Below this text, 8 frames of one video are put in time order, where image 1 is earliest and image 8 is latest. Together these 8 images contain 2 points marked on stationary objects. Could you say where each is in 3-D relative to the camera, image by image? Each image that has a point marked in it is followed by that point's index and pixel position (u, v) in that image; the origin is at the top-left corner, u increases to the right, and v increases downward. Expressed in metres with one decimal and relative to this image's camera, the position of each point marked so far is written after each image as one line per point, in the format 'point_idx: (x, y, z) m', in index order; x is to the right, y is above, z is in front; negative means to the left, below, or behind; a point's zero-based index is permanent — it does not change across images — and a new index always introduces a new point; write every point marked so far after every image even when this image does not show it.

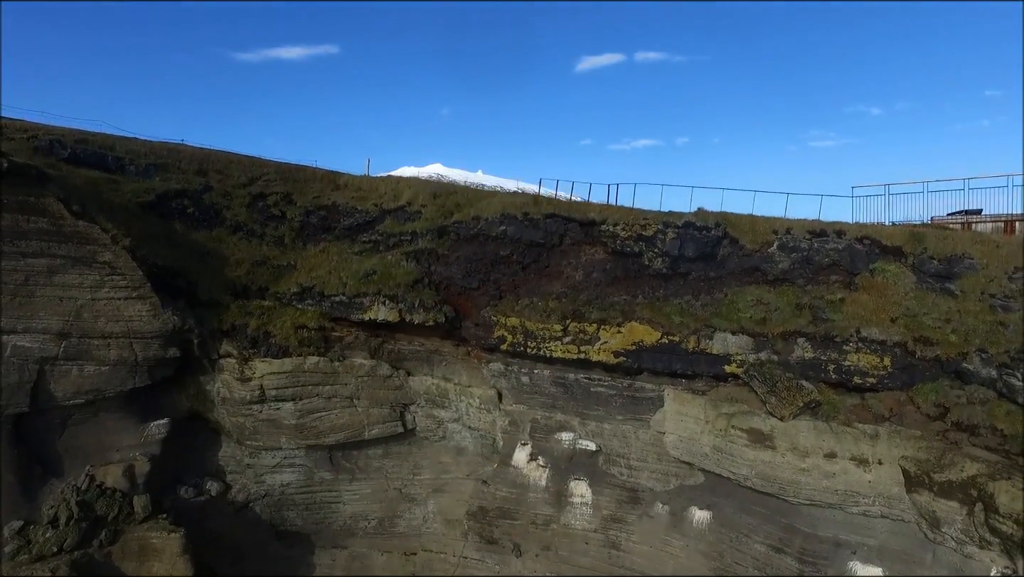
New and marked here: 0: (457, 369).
0: (-1.2, -1.8, +12.9) m
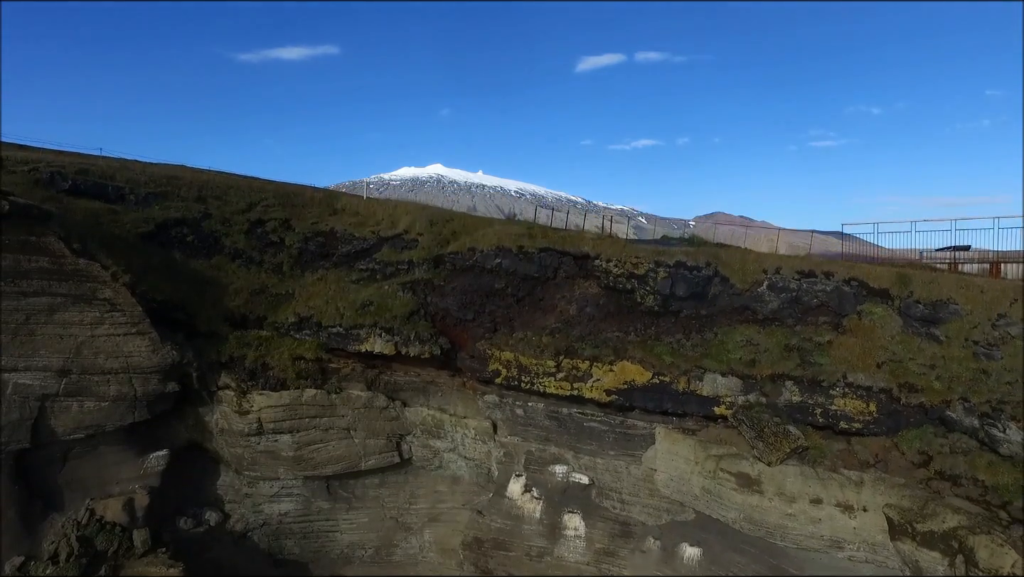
0: (-1.4, -2.5, +13.0) m
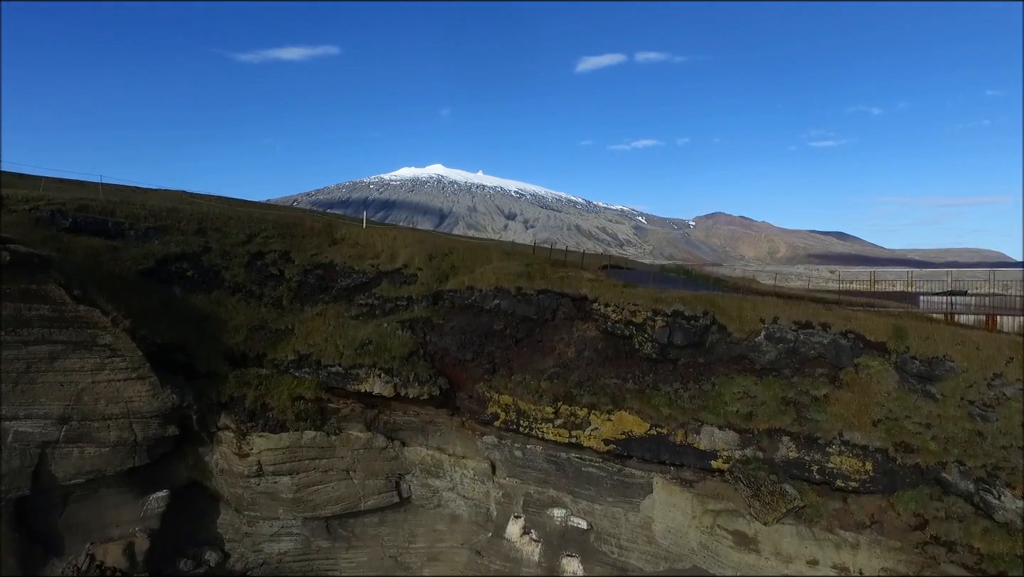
0: (-1.4, -3.5, +13.1) m
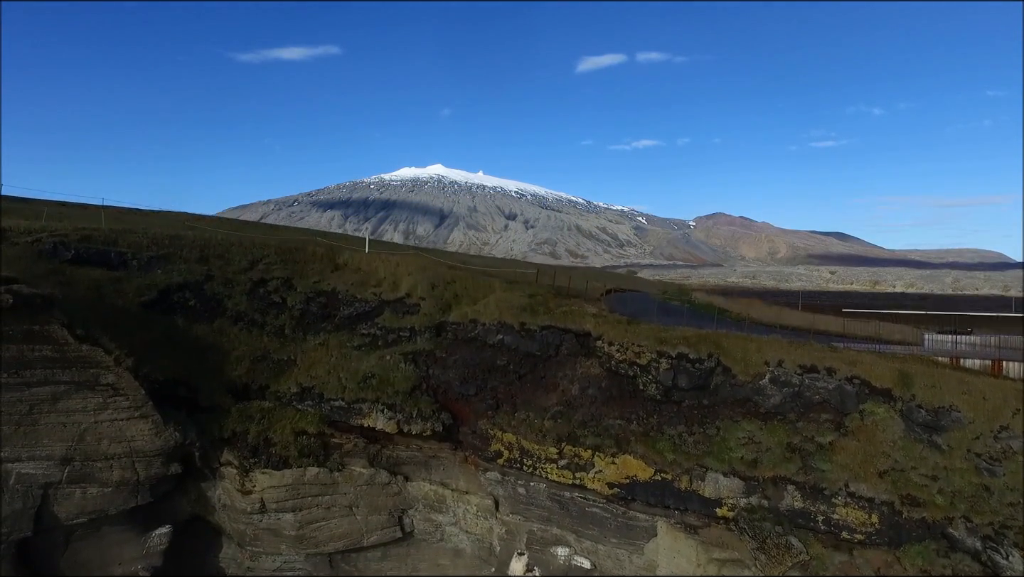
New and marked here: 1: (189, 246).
0: (-1.3, -4.3, +13.0) m
1: (-9.2, +1.2, +16.1) m
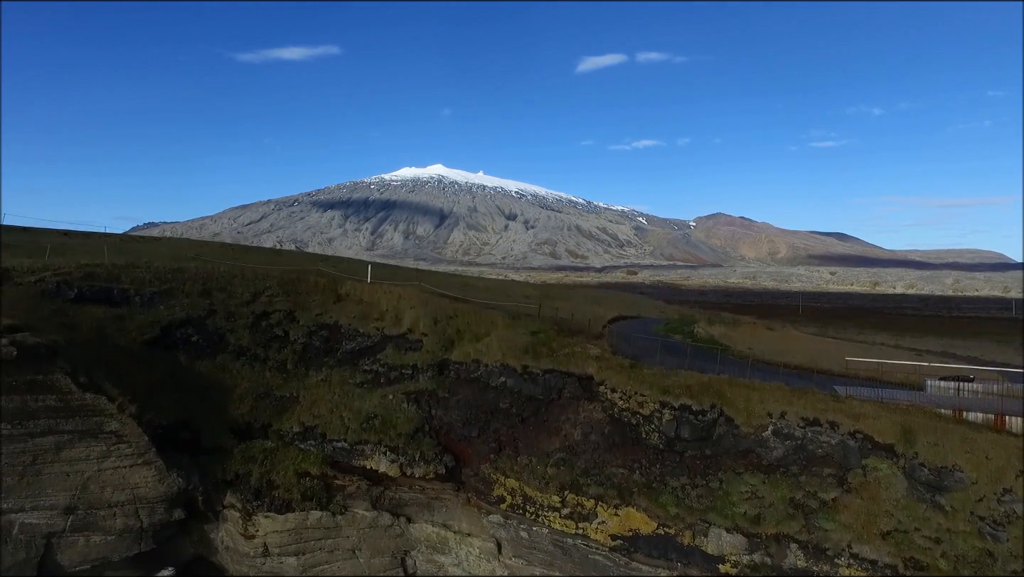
0: (-1.3, -5.2, +13.0) m
1: (-9.1, +0.2, +16.1) m
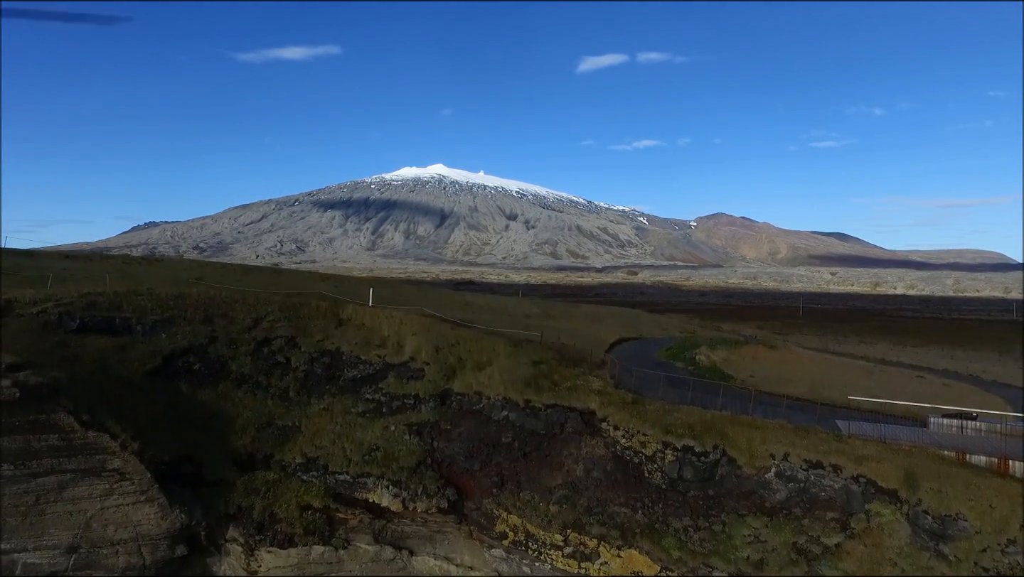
0: (-1.2, -6.0, +13.0) m
1: (-9.0, -0.5, +16.1) m
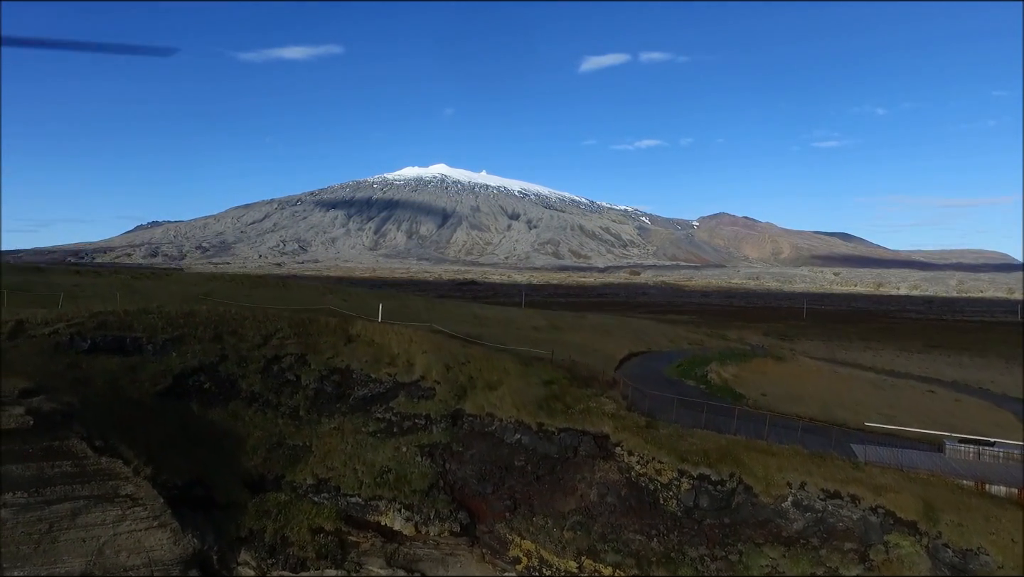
0: (-0.9, -6.5, +13.0) m
1: (-8.7, -1.0, +16.0) m
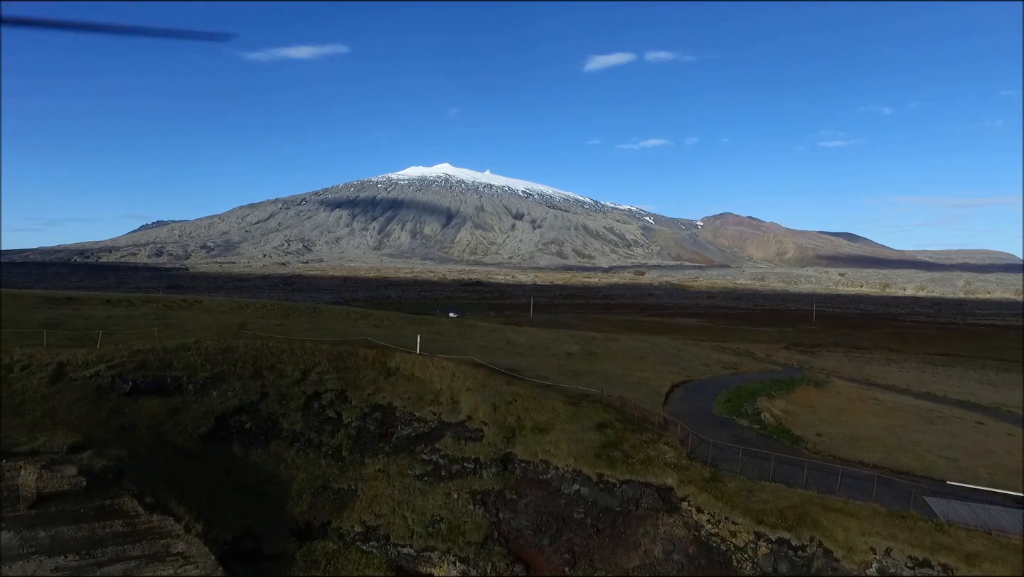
0: (+0.4, -7.5, +12.5) m
1: (-7.4, -2.0, +15.6) m
